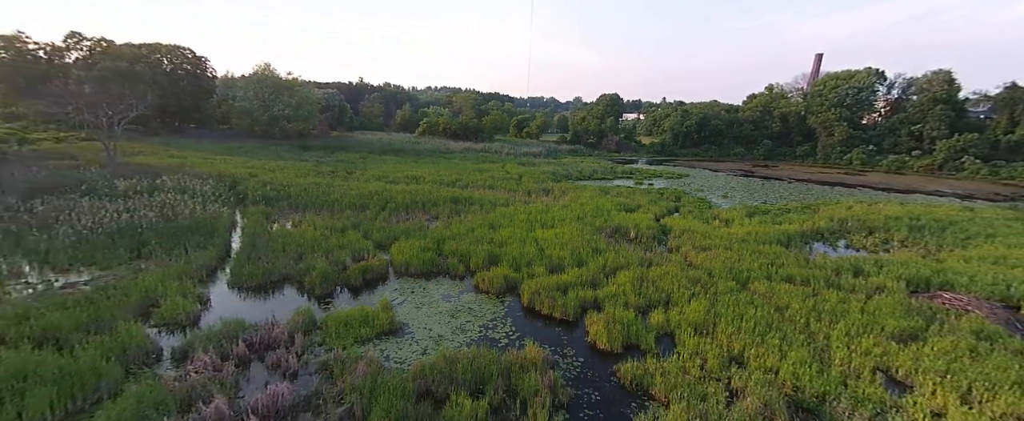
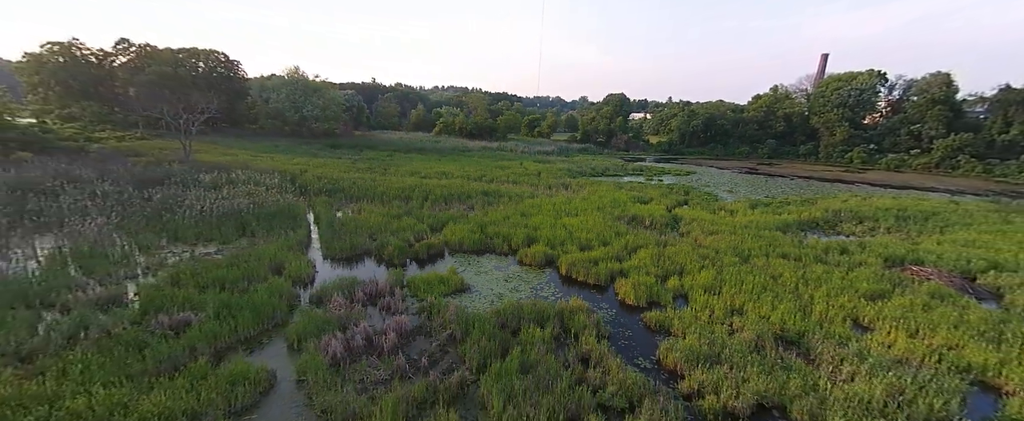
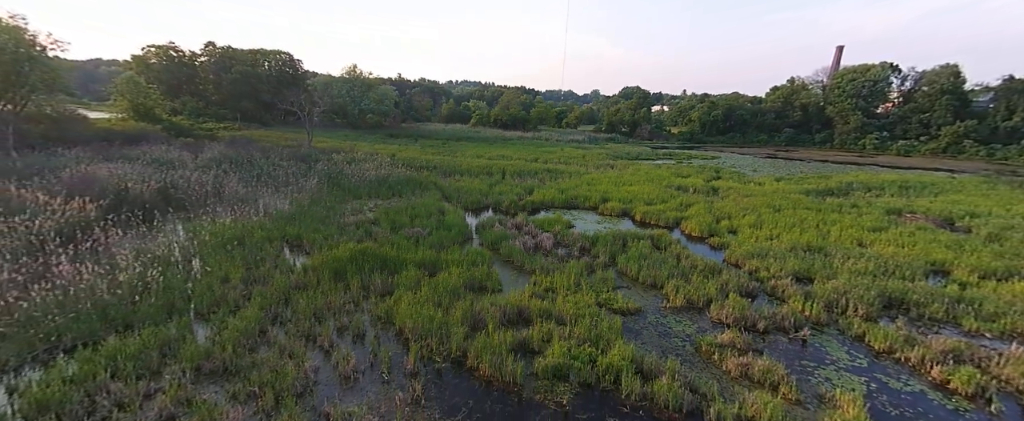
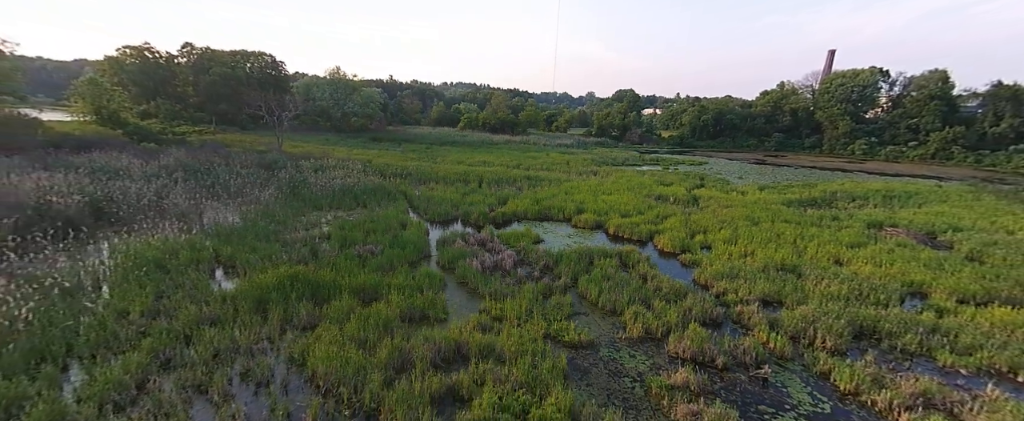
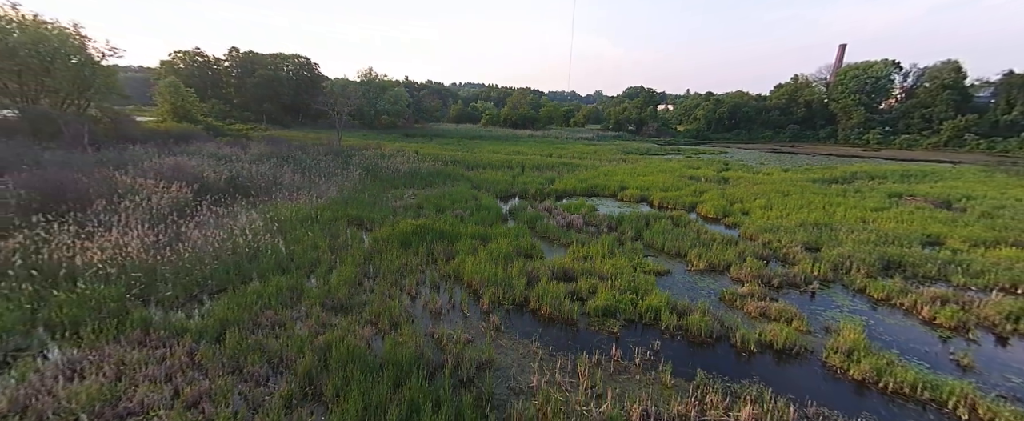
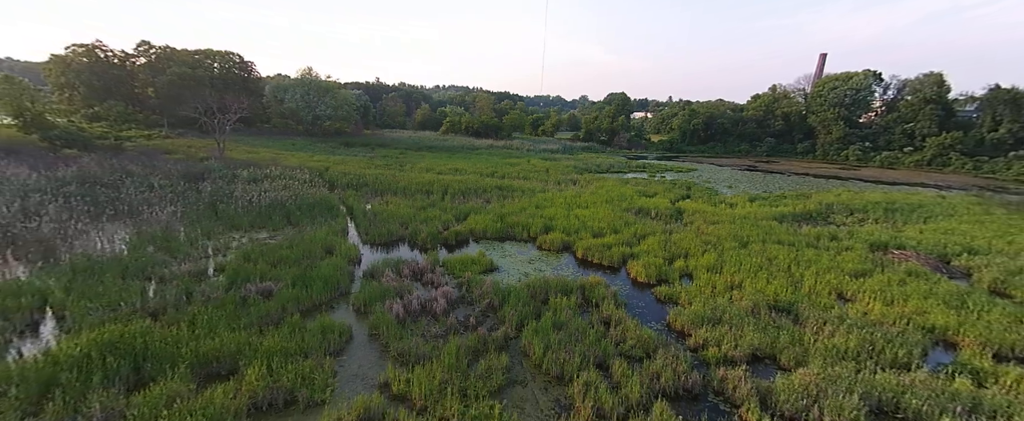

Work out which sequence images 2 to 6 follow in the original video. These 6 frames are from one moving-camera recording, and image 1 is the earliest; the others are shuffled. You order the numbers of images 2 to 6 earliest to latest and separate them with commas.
2, 6, 4, 3, 5
